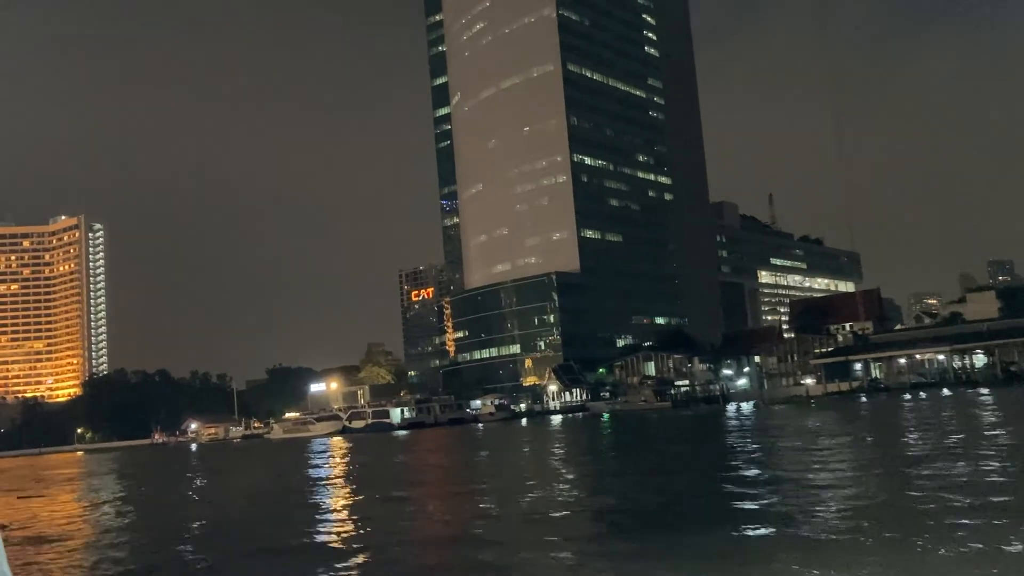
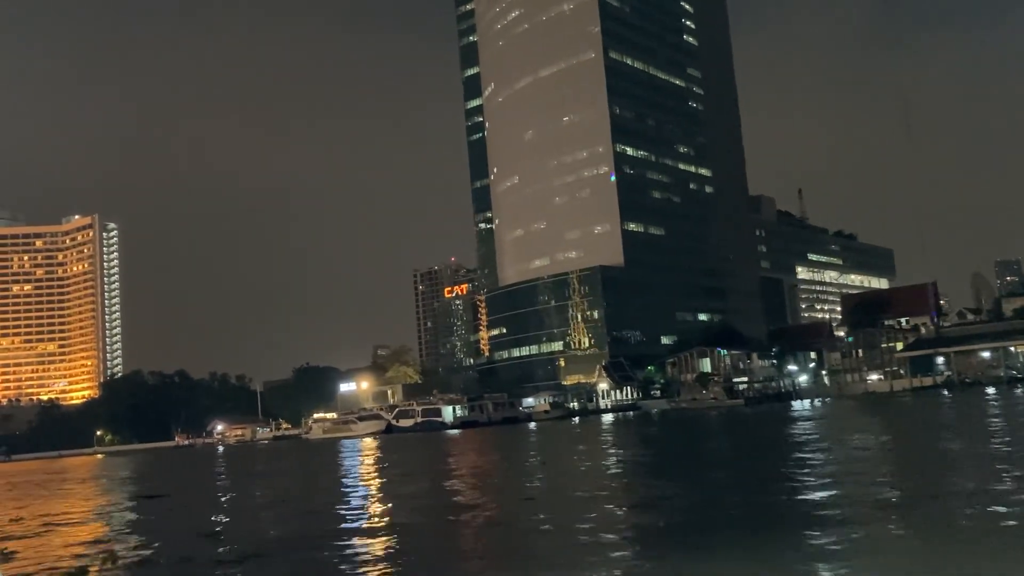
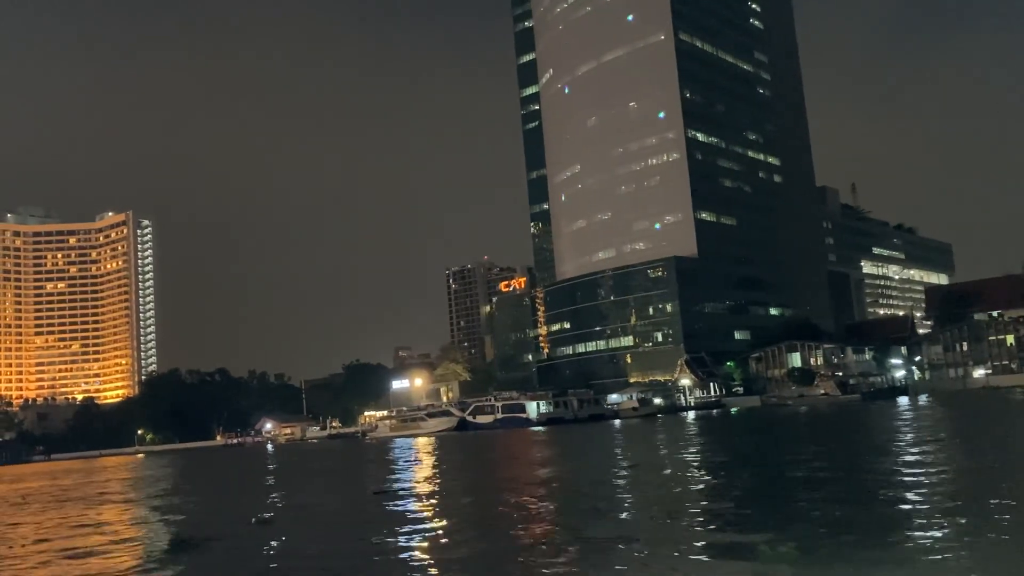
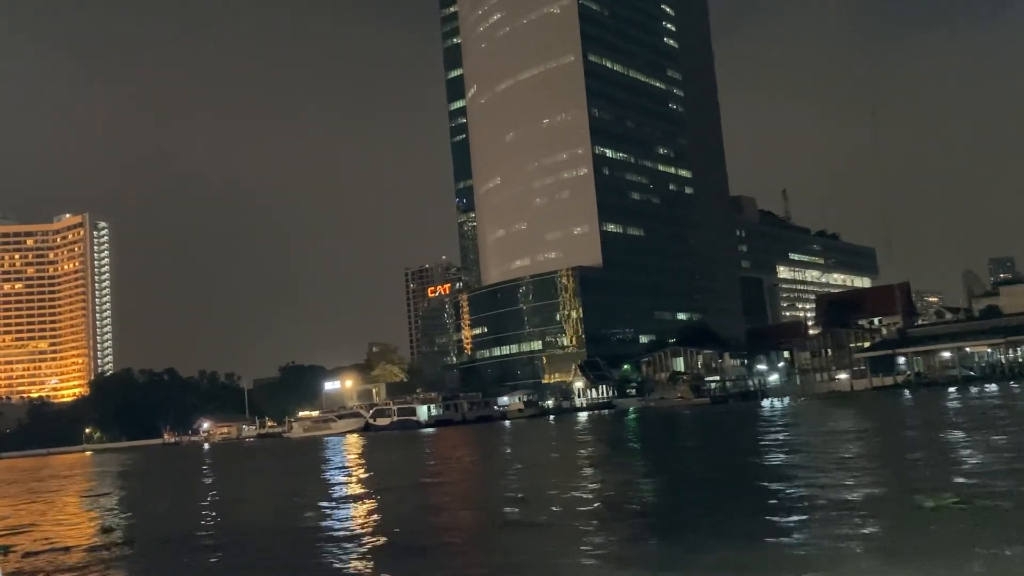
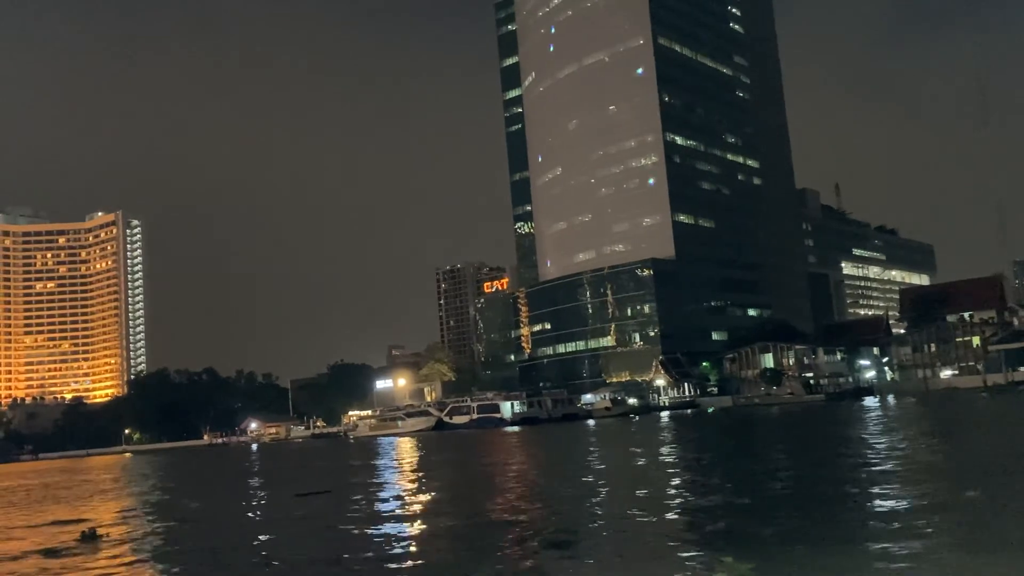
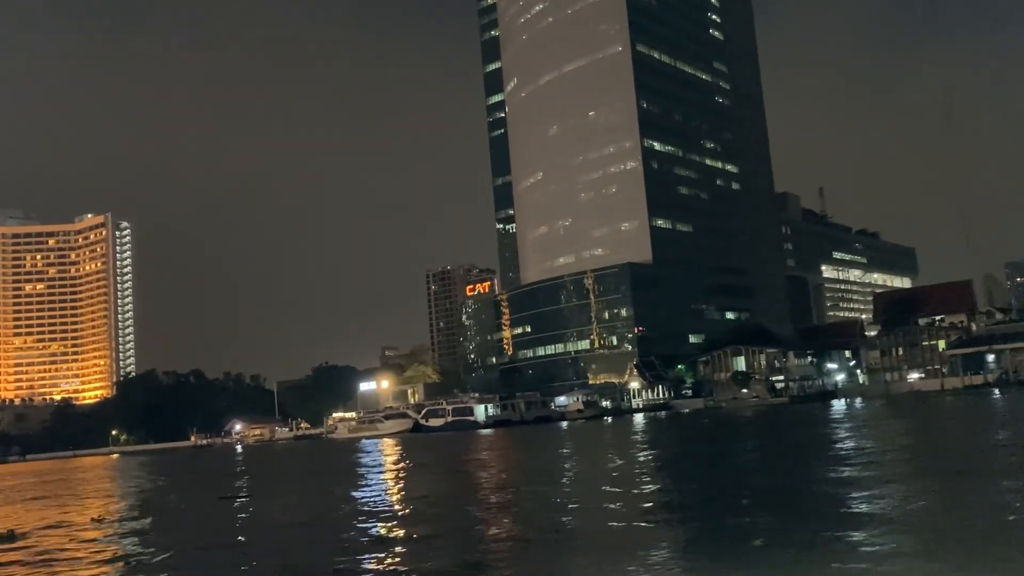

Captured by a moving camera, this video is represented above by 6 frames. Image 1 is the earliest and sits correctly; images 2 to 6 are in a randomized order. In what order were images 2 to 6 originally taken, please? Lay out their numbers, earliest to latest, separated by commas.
4, 2, 6, 5, 3
